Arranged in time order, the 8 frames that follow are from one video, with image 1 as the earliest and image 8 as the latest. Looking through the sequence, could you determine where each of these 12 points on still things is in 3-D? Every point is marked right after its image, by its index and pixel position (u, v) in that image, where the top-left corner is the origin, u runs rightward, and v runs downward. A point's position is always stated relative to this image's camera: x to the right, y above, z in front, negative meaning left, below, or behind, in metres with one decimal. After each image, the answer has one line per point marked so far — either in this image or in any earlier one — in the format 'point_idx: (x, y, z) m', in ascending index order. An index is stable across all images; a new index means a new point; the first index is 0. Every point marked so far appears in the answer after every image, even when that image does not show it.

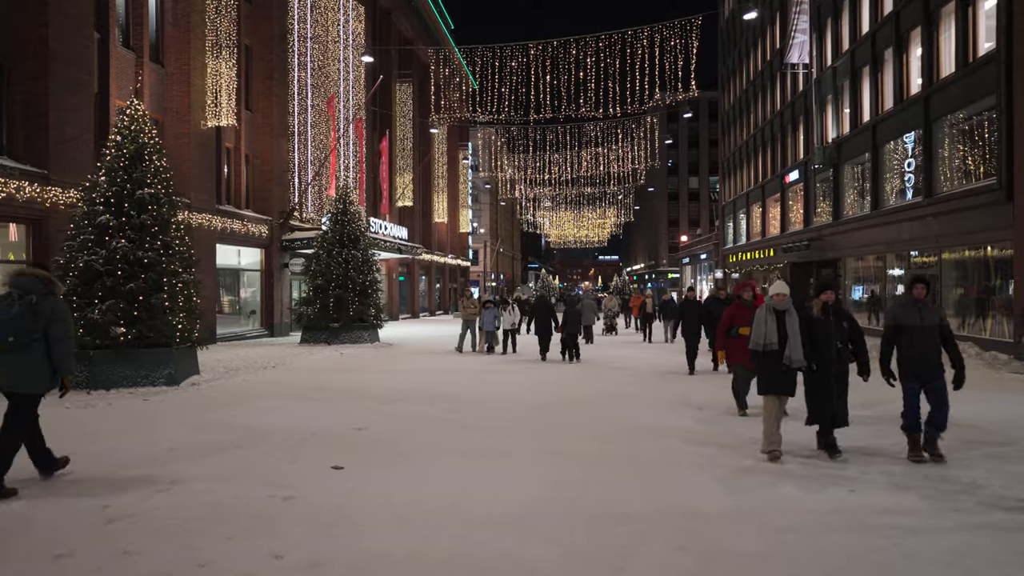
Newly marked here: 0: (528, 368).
0: (+0.4, -2.0, +16.2) m
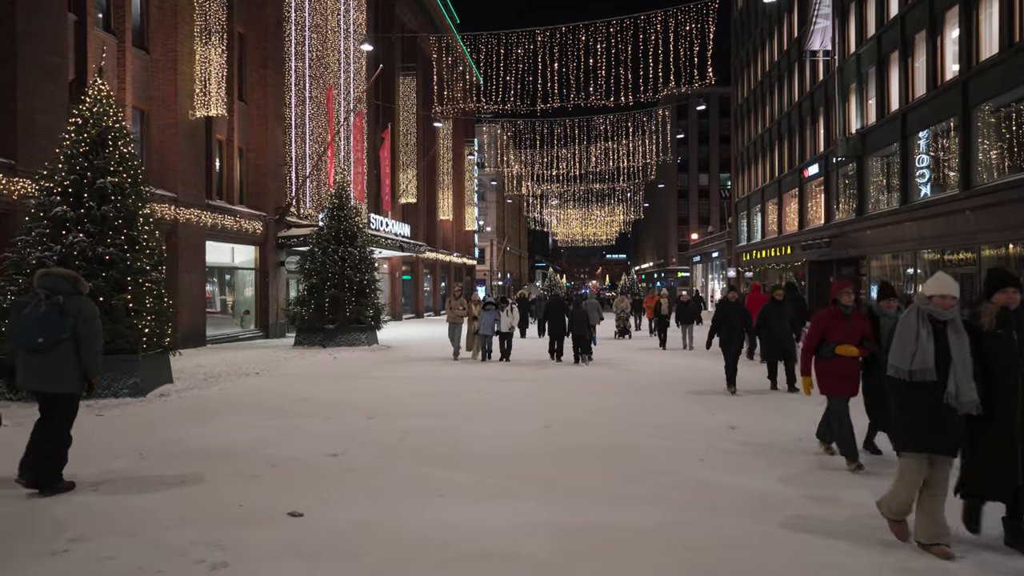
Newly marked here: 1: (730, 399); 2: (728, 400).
0: (+0.5, -2.0, +14.7) m
1: (+3.7, -2.1, +11.8) m
2: (+3.7, -2.1, +11.7) m
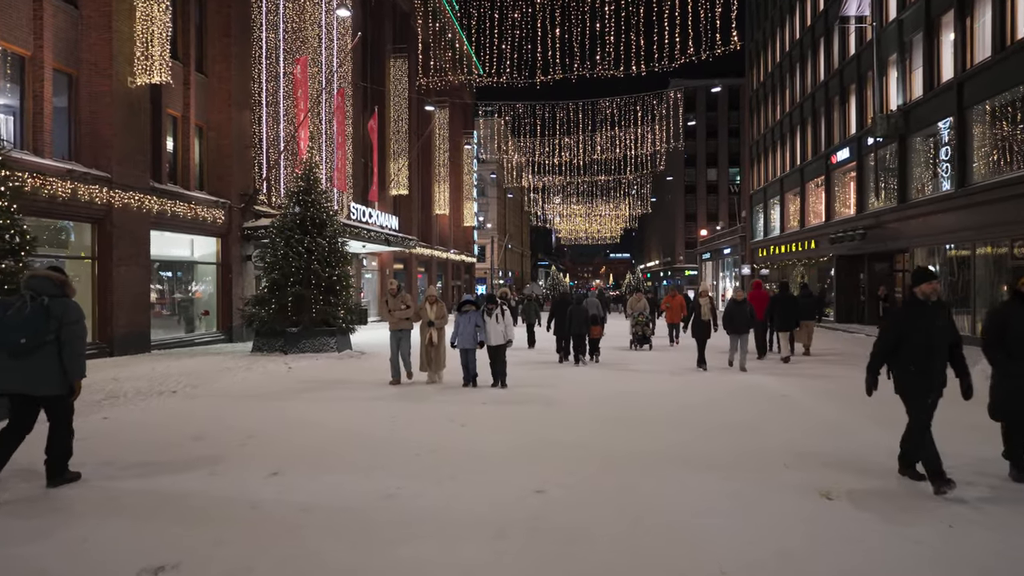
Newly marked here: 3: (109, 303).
0: (+0.3, -1.9, +11.4) m
1: (+3.5, -2.0, +8.4) m
2: (+3.4, -2.0, +8.3) m
3: (-11.1, -0.4, +19.0) m
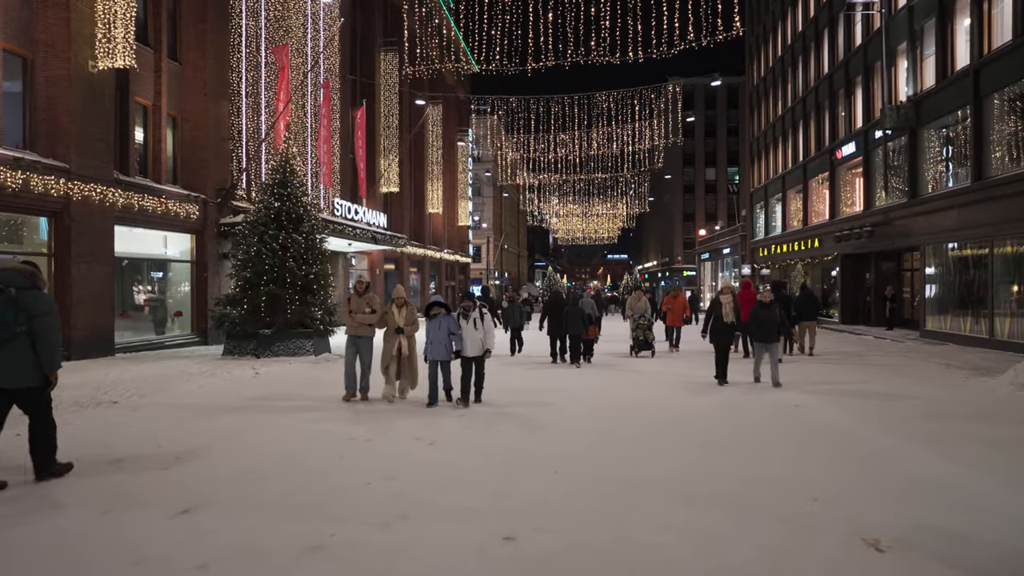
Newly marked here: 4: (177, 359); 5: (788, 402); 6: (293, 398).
0: (0.0, -1.8, +10.1) m
1: (+3.2, -1.9, +7.2) m
2: (+3.2, -1.9, +7.0) m
3: (-11.4, -0.3, +17.7) m
4: (-8.6, -1.8, +17.7) m
5: (+4.5, -1.9, +11.4) m
6: (-3.6, -1.8, +11.3) m
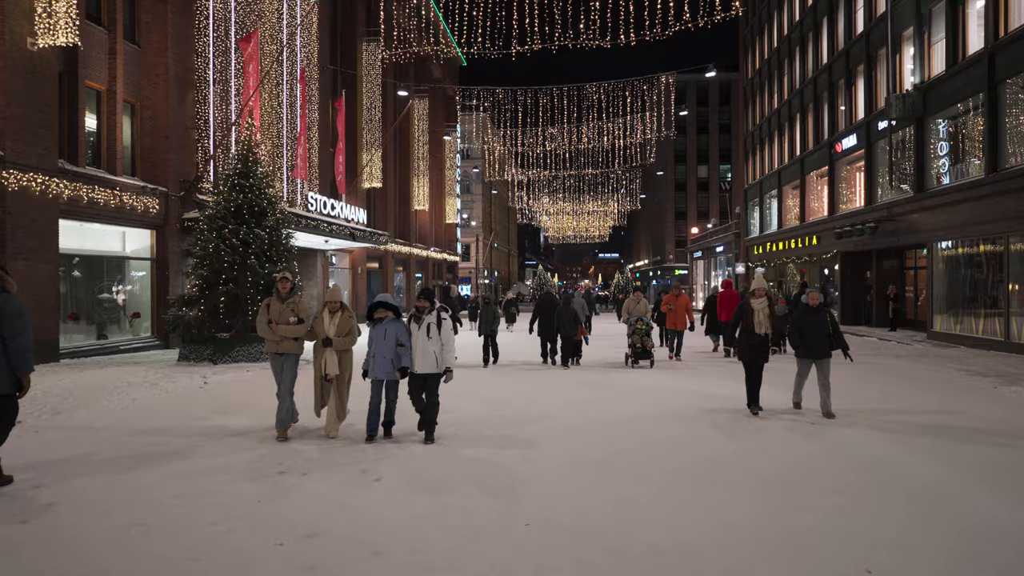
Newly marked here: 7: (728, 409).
0: (-0.3, -1.8, +8.6) m
1: (+2.9, -1.9, +5.7) m
2: (+2.9, -1.9, +5.6) m
3: (-11.8, -0.3, +16.1) m
4: (-9.0, -1.8, +16.1) m
5: (+4.2, -1.9, +9.9) m
6: (-4.0, -1.8, +9.8) m
7: (+3.4, -1.9, +11.0) m
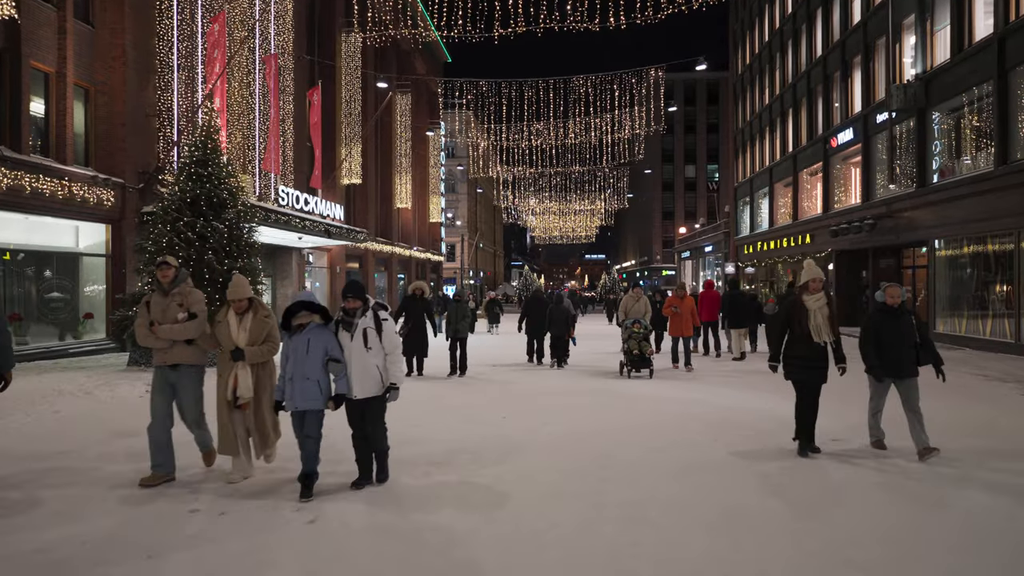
0: (-0.6, -1.8, +7.3) m
1: (+2.7, -1.9, +4.4) m
2: (+2.6, -1.9, +4.3) m
3: (-12.3, -0.3, +14.5) m
4: (-9.4, -1.8, +14.6) m
5: (+3.9, -1.8, +8.7) m
6: (-4.3, -1.7, +8.4) m
7: (+3.1, -1.8, +9.7) m
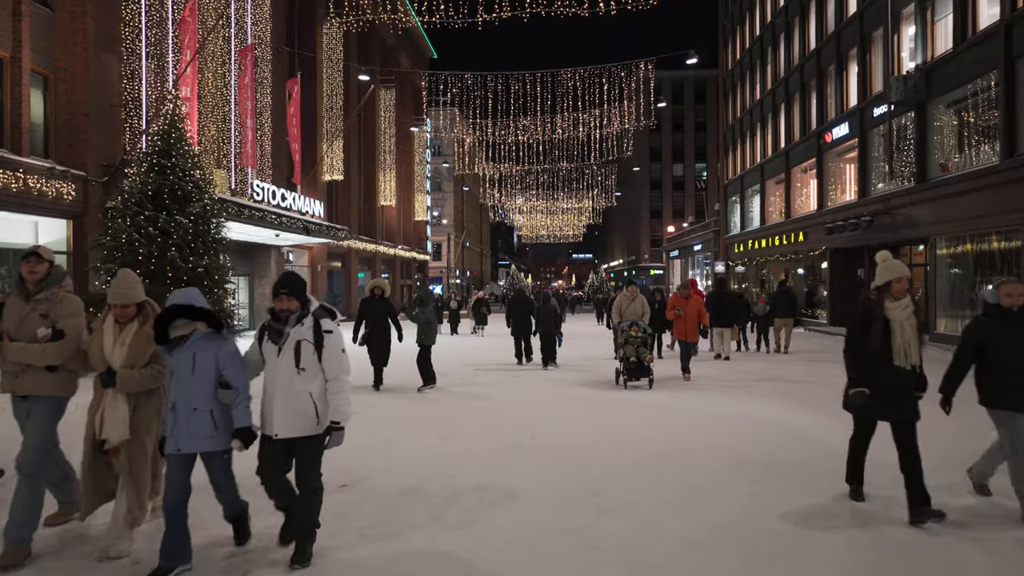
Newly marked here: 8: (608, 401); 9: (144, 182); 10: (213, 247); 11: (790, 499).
0: (-0.7, -1.8, +6.3) m
1: (+2.6, -1.9, +3.5) m
2: (+2.5, -1.9, +3.4) m
3: (-12.5, -0.3, +13.3) m
4: (-9.7, -1.7, +13.5) m
5: (+3.7, -1.8, +7.8) m
6: (-4.5, -1.7, +7.4) m
7: (+2.9, -1.8, +8.8) m
8: (+1.6, -1.9, +11.5) m
9: (-8.1, +2.3, +15.3) m
10: (-6.8, +0.9, +15.8) m
11: (+2.5, -1.9, +6.3) m
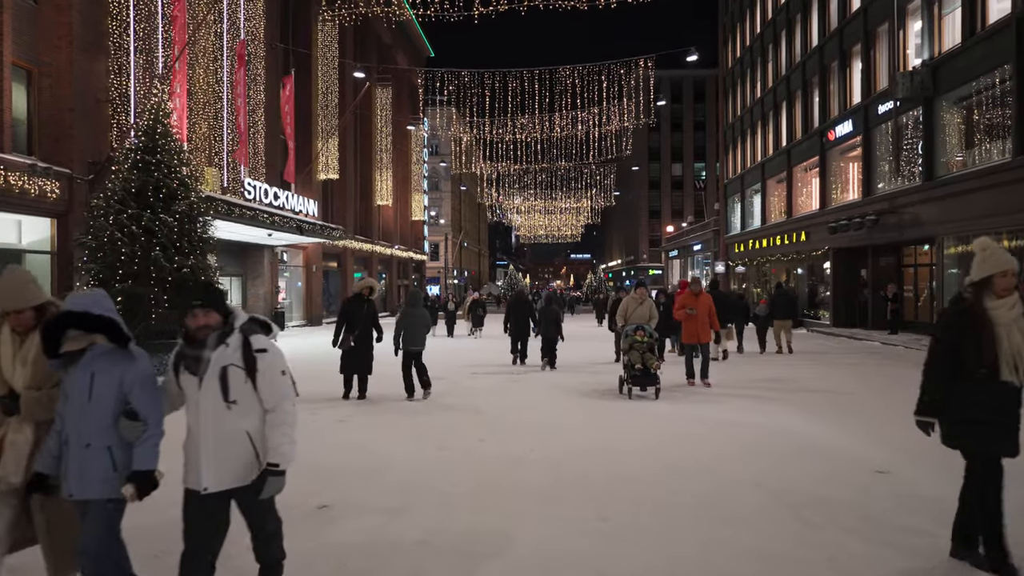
0: (-0.8, -1.8, +5.8) m
1: (+2.6, -1.9, +3.0) m
2: (+2.5, -1.9, +2.9) m
3: (-12.6, -0.3, +12.8) m
4: (-9.8, -1.8, +12.9) m
5: (+3.7, -1.8, +7.3) m
6: (-4.5, -1.7, +6.8) m
7: (+2.8, -1.8, +8.3) m
8: (+1.6, -1.9, +11.0) m
9: (-8.2, +2.3, +14.8) m
10: (-6.8, +0.9, +15.3) m
11: (+2.5, -1.9, +5.7) m
